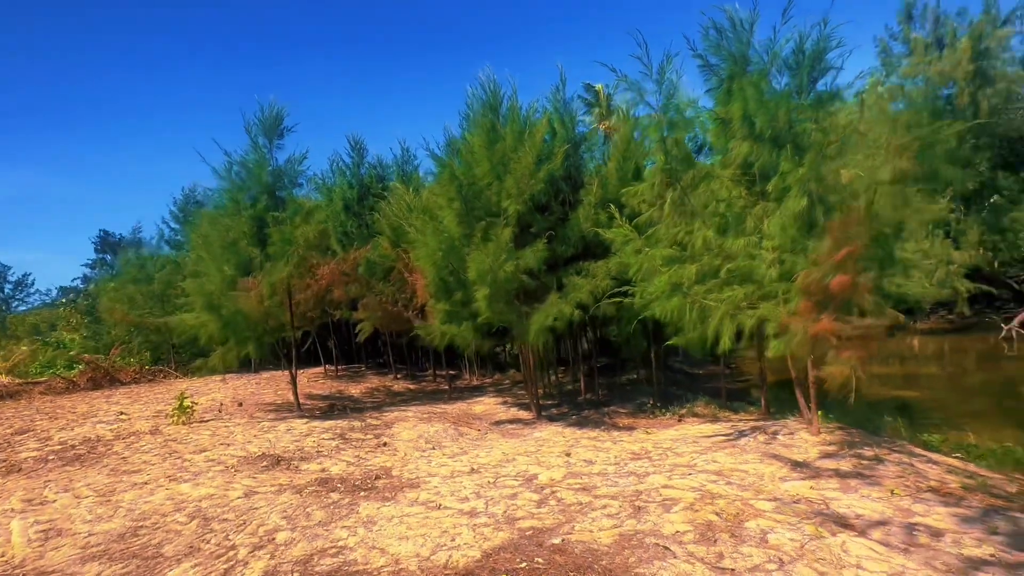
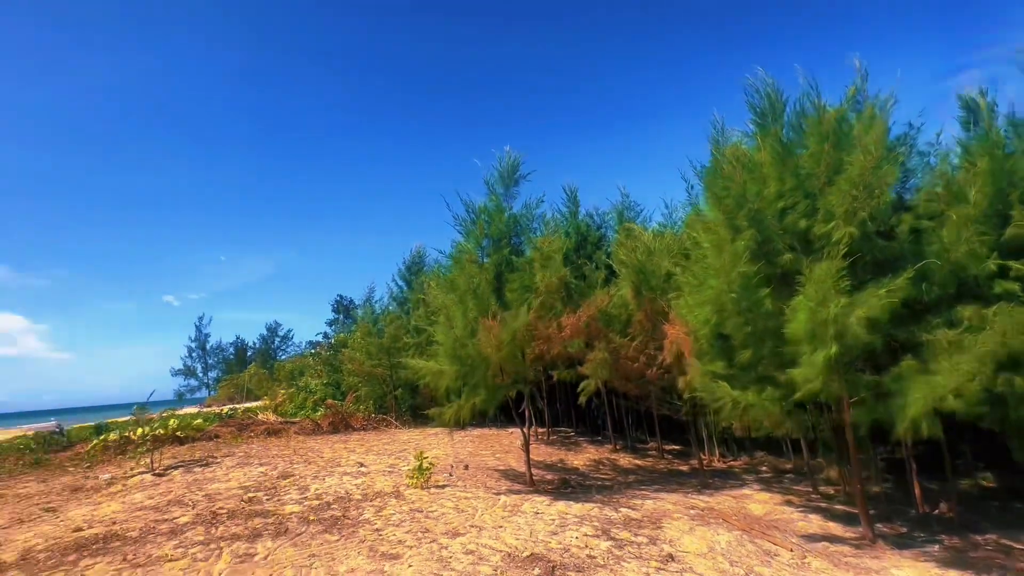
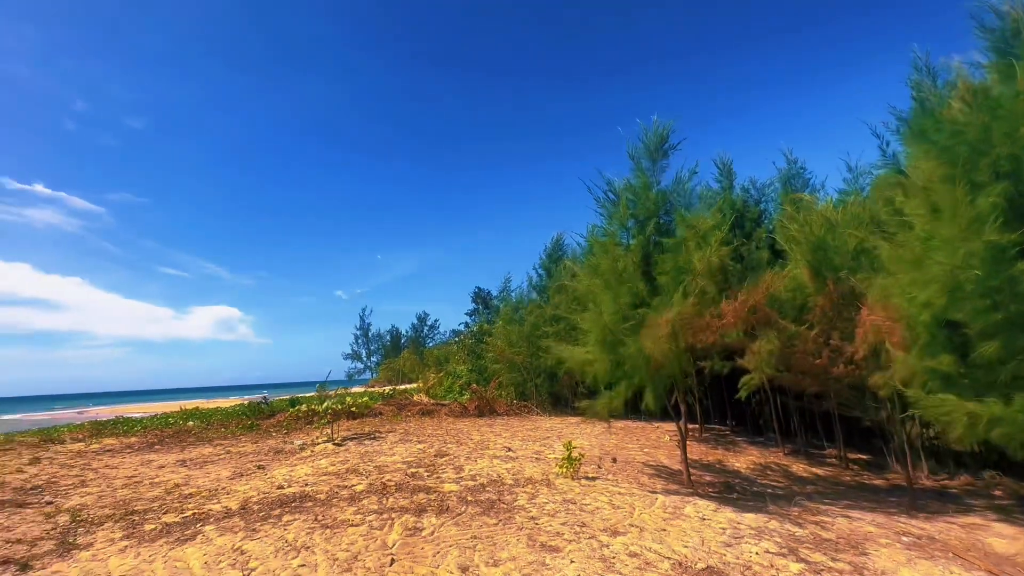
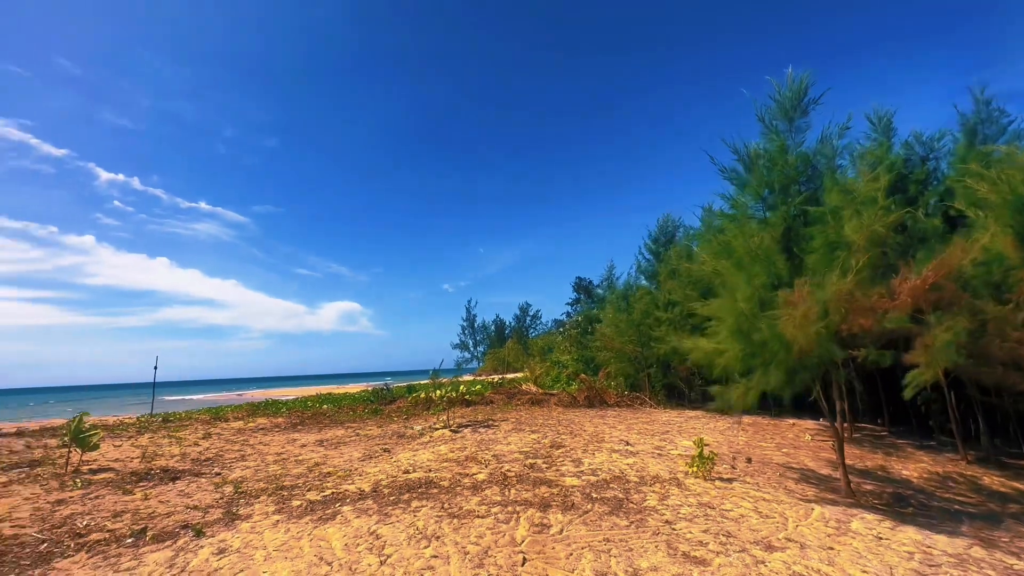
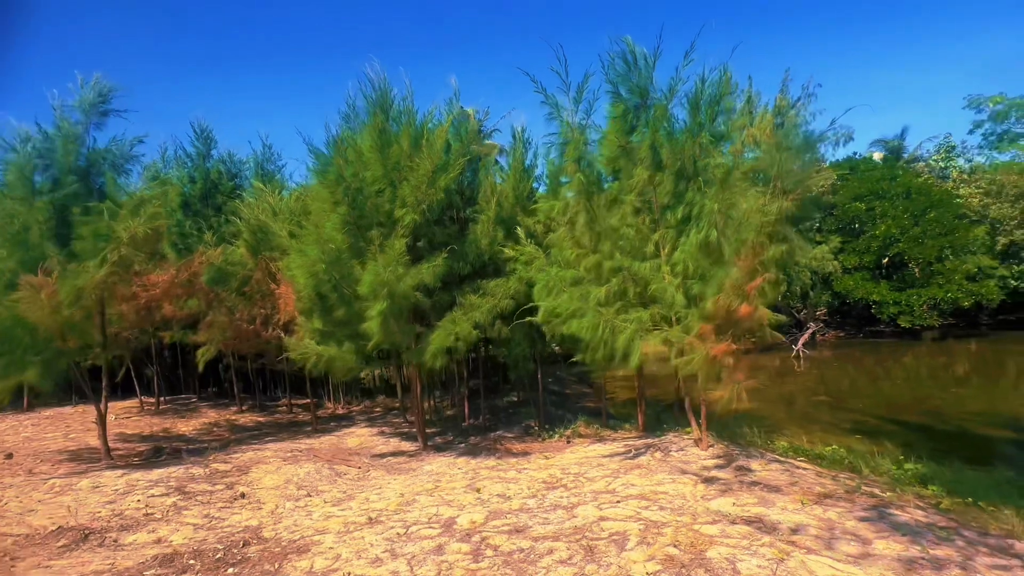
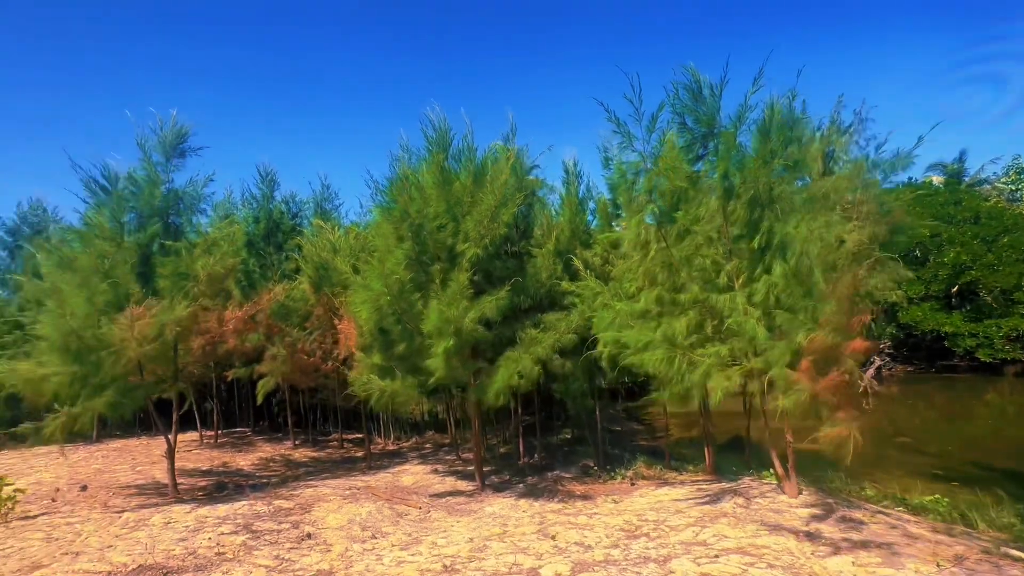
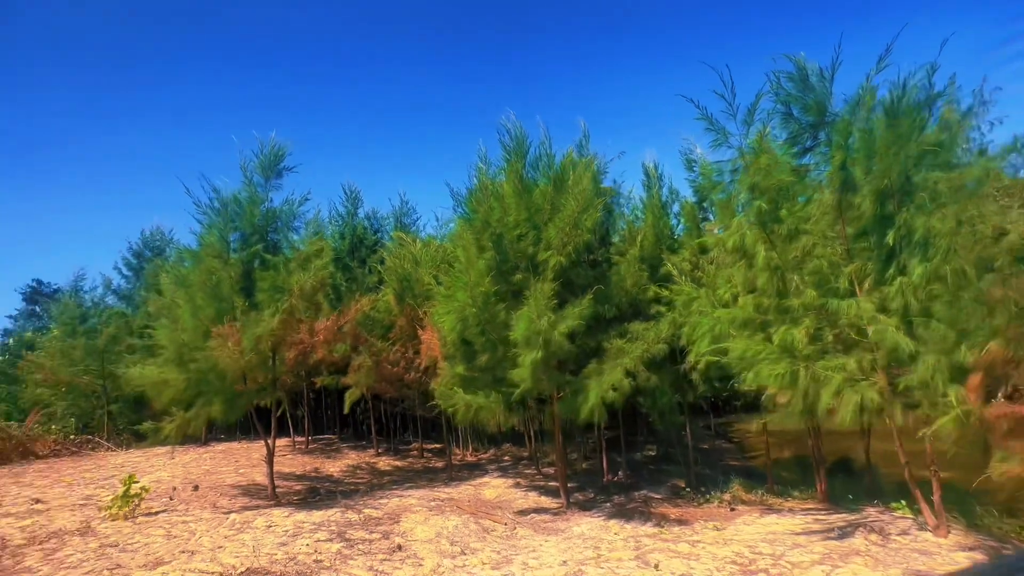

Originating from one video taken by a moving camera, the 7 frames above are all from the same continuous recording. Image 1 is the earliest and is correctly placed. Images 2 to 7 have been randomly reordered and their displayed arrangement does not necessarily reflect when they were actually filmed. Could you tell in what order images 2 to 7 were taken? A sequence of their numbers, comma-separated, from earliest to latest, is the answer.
5, 6, 7, 2, 3, 4
